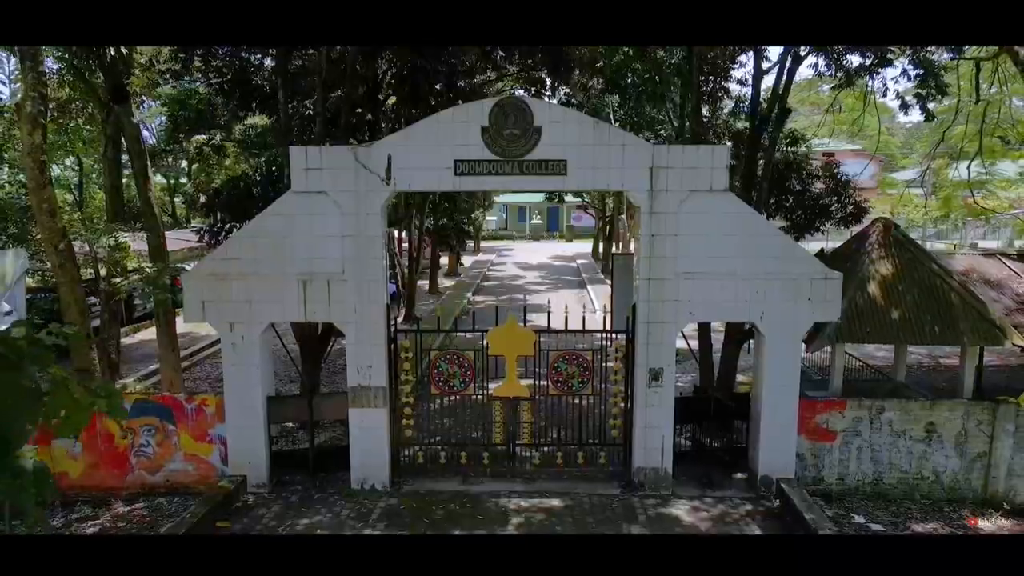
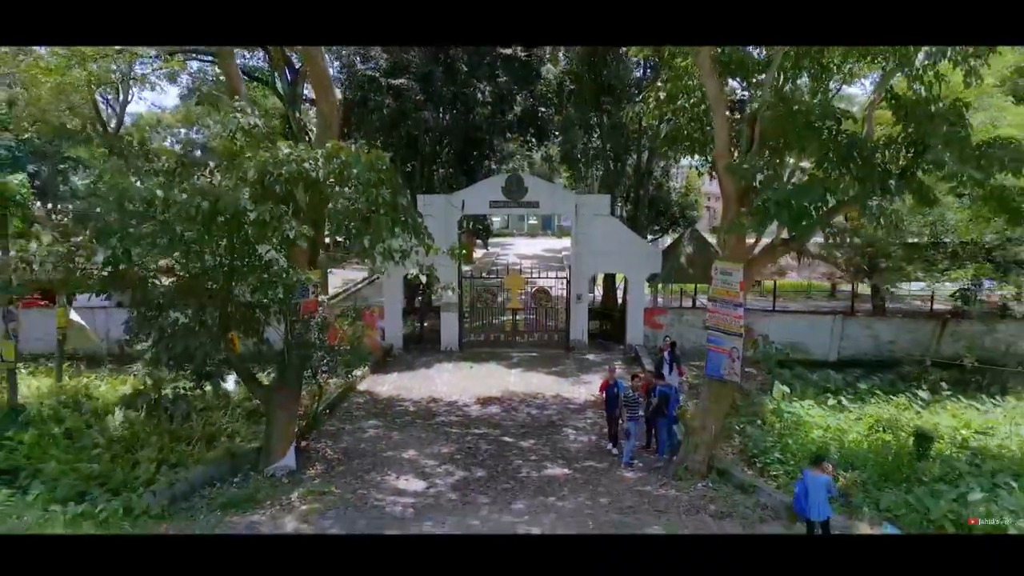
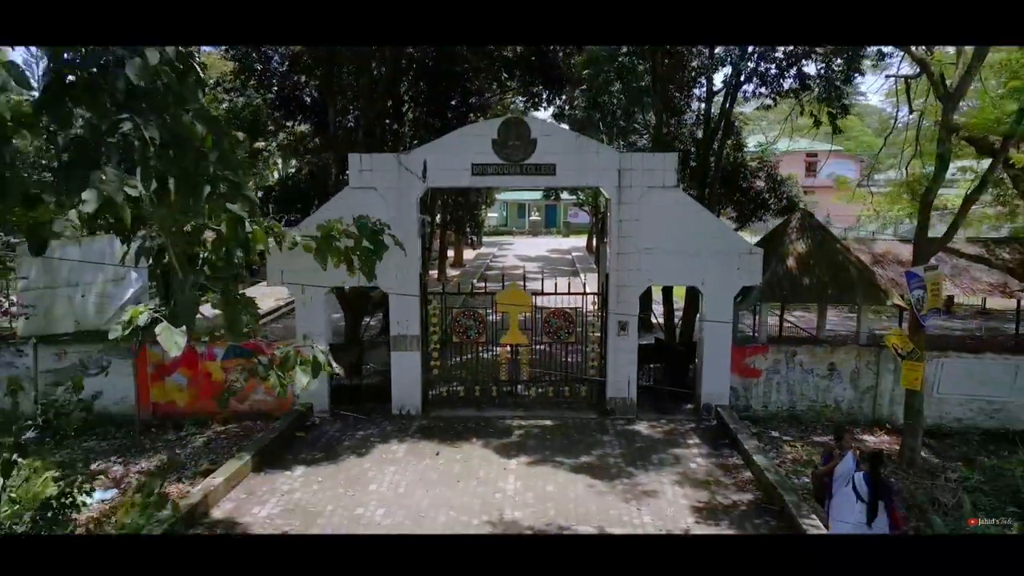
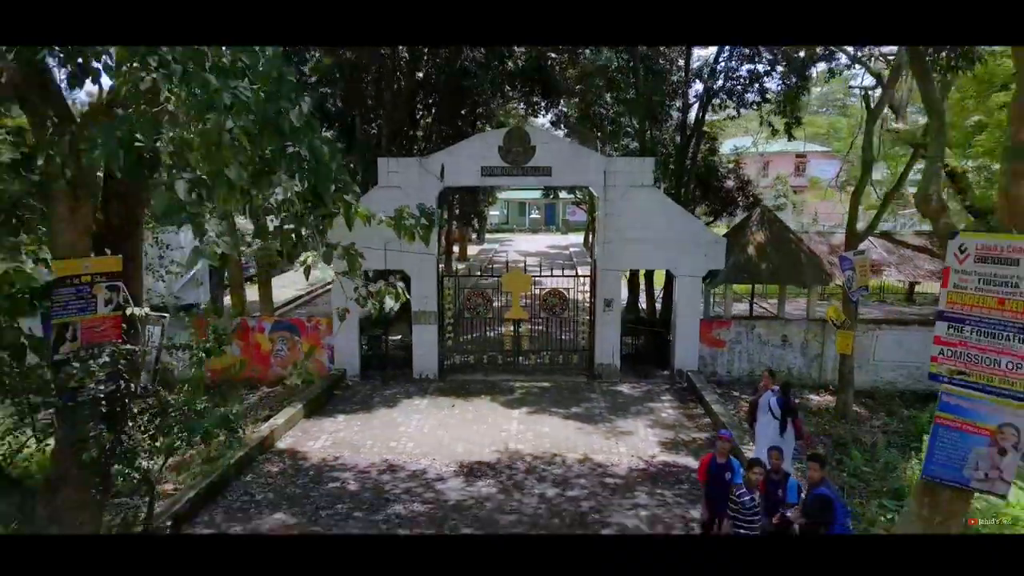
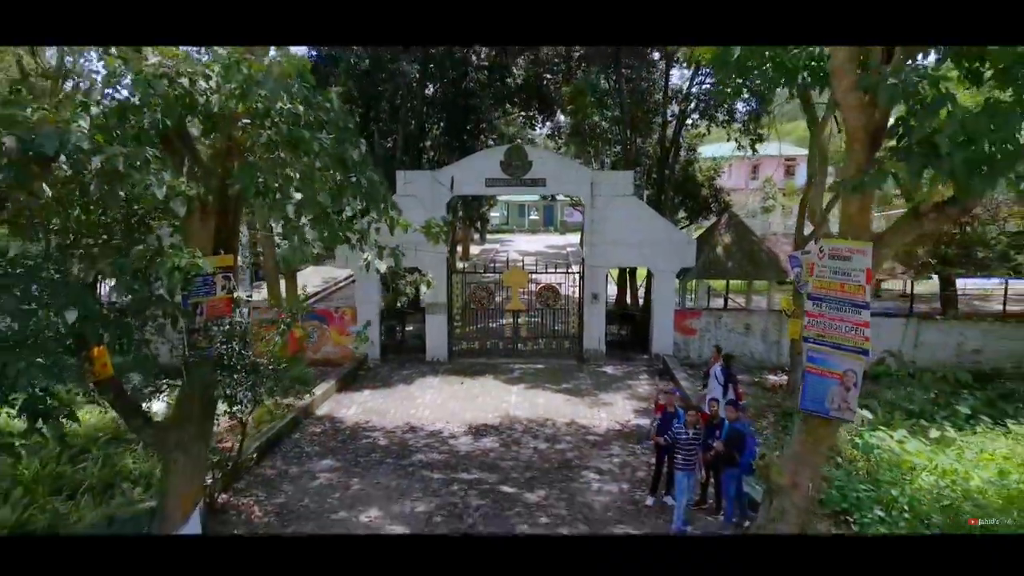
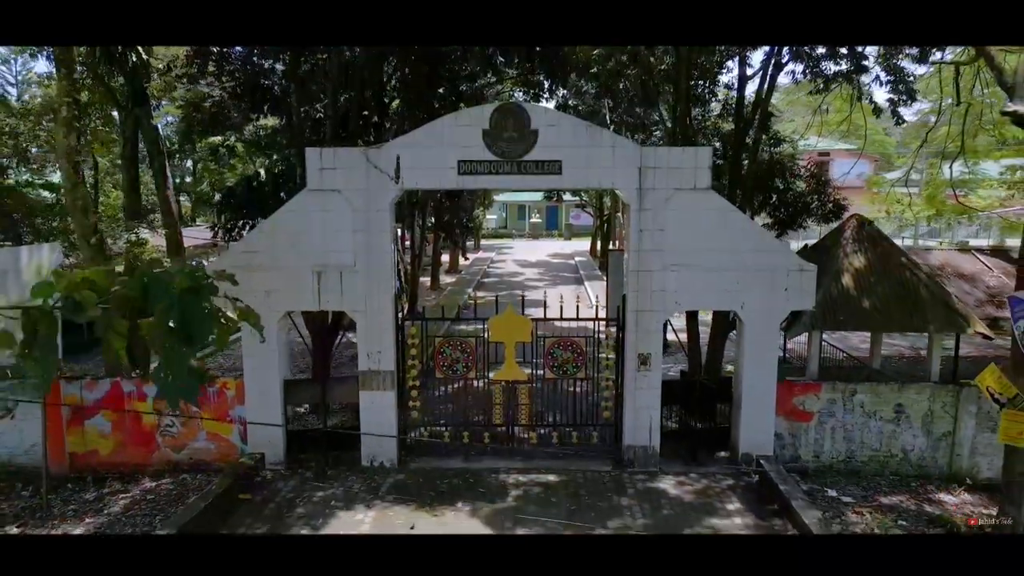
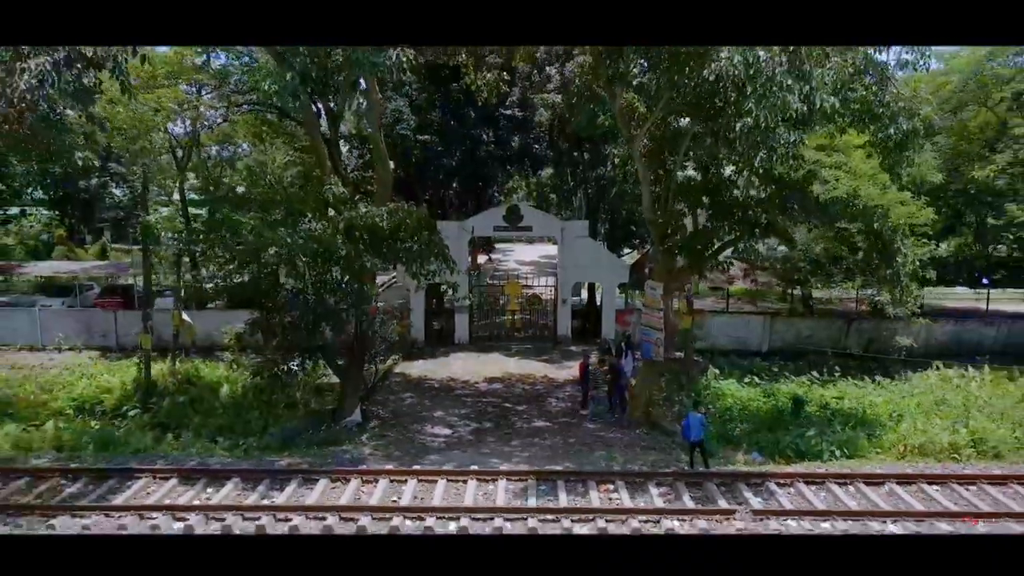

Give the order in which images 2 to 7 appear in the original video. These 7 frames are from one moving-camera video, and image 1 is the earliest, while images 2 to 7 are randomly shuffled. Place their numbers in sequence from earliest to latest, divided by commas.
6, 3, 4, 5, 2, 7
